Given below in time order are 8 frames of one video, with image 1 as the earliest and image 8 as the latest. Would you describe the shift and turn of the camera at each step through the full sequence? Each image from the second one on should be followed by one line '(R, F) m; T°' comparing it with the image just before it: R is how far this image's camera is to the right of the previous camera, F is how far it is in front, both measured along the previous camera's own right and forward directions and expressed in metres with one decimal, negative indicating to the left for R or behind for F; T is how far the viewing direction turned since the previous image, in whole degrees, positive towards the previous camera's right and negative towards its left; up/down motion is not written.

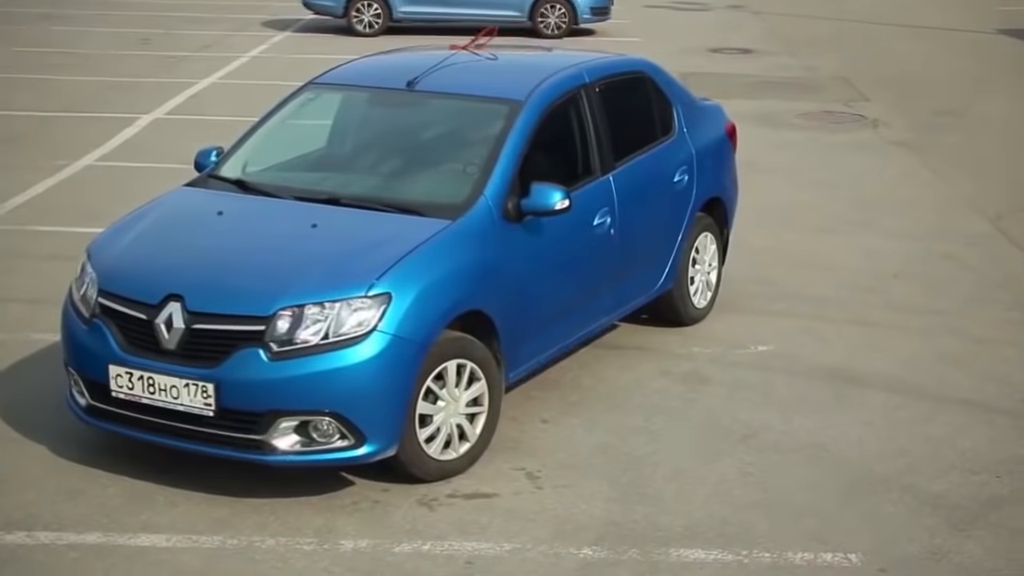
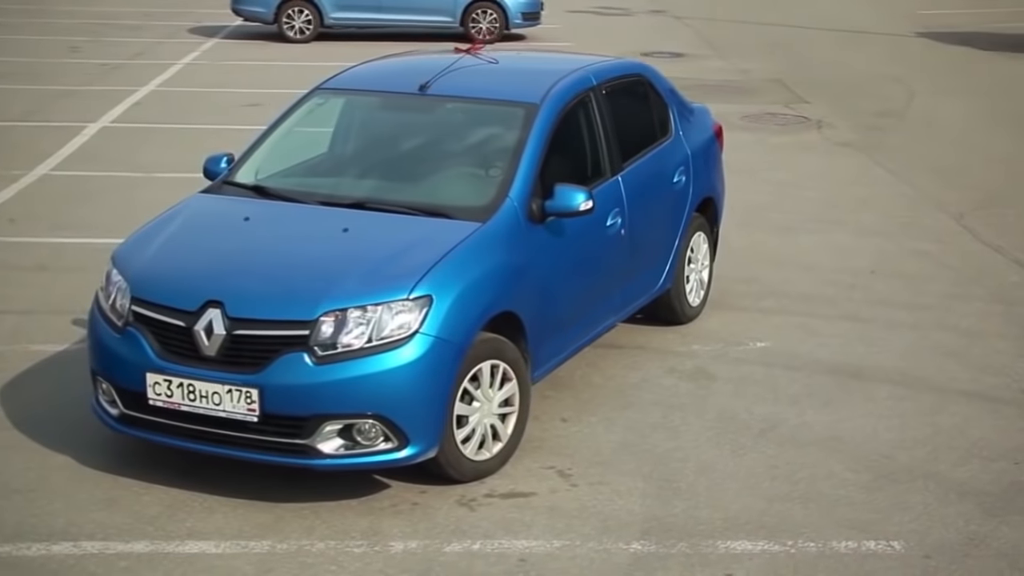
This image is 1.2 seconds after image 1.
(-0.4, 0.0) m; +3°
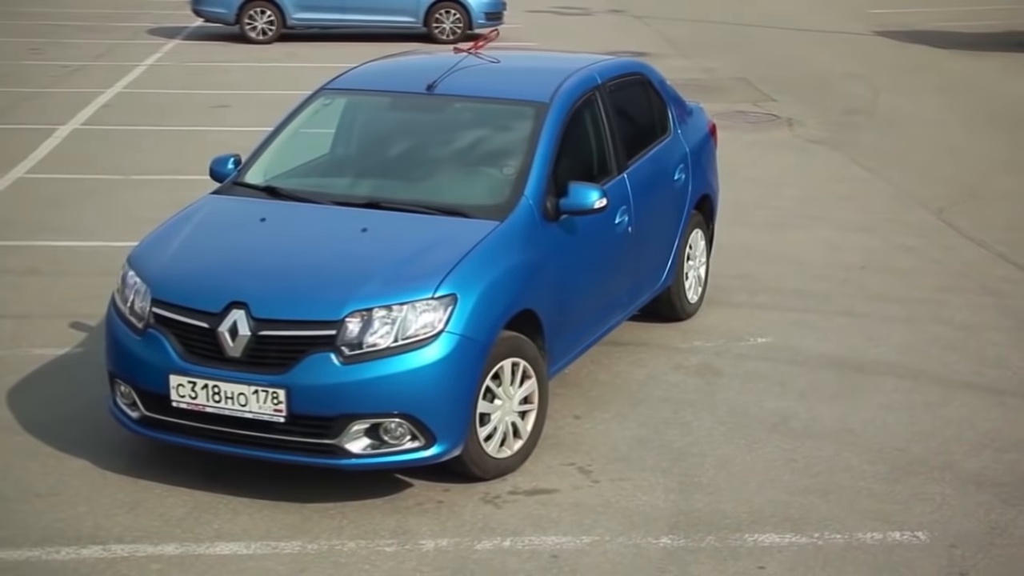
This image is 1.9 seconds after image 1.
(-0.3, 0.0) m; +2°
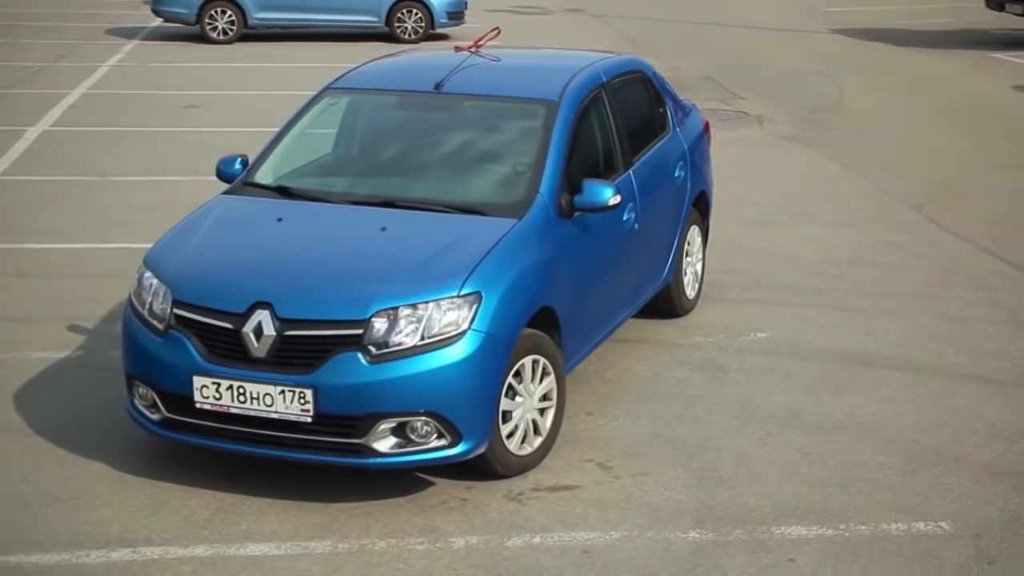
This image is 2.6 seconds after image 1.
(-0.3, 0.0) m; +2°
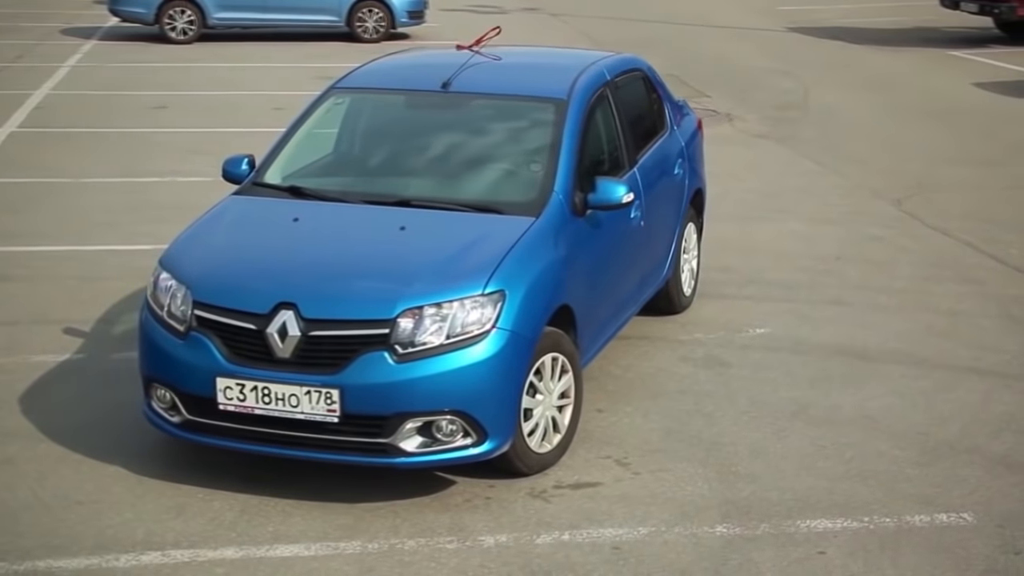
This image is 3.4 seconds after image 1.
(-0.3, 0.0) m; +2°
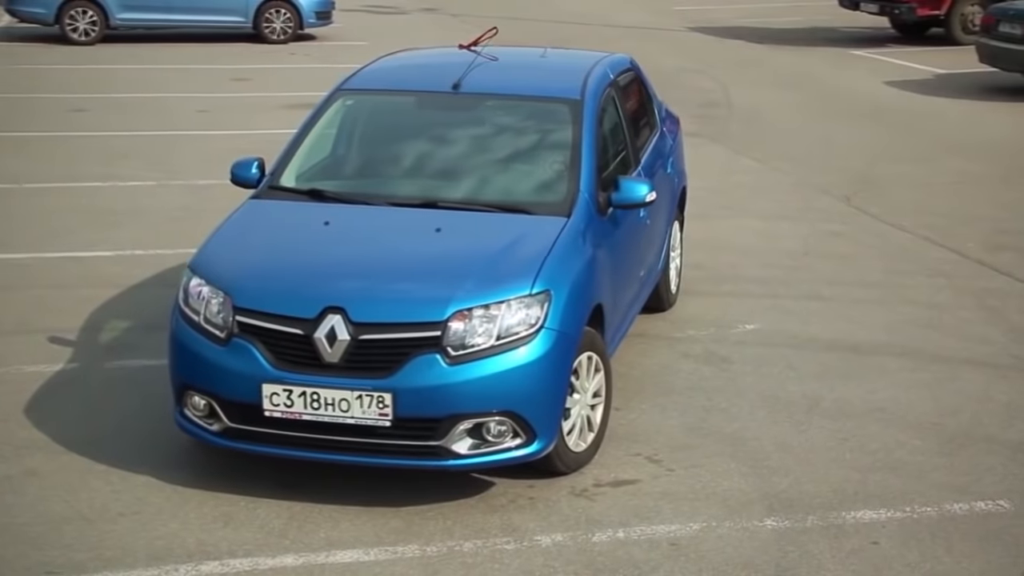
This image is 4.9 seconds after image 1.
(-0.6, 0.0) m; +4°
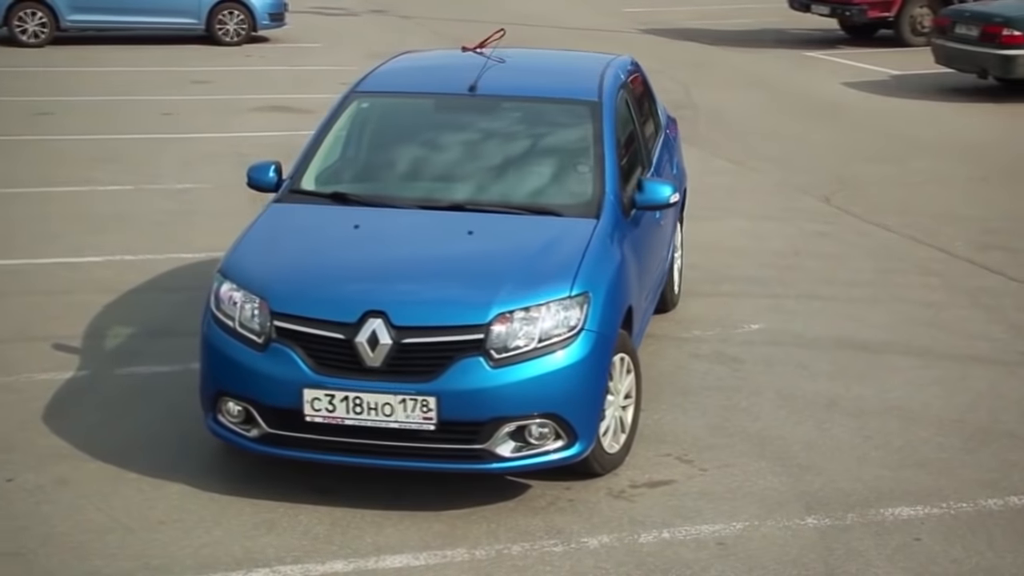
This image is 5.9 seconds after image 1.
(-0.4, 0.0) m; +2°
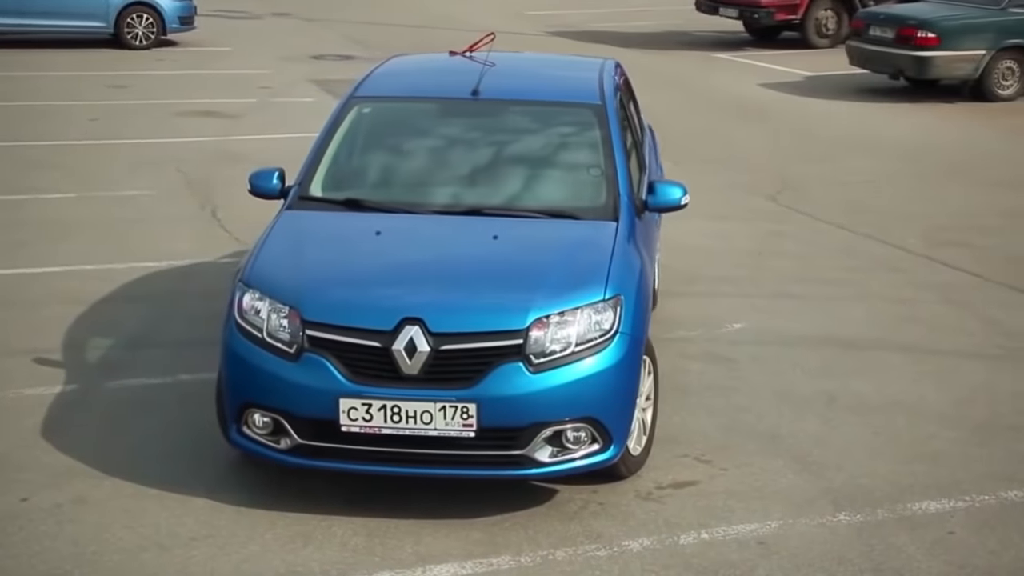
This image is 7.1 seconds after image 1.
(-0.5, 0.0) m; +4°
